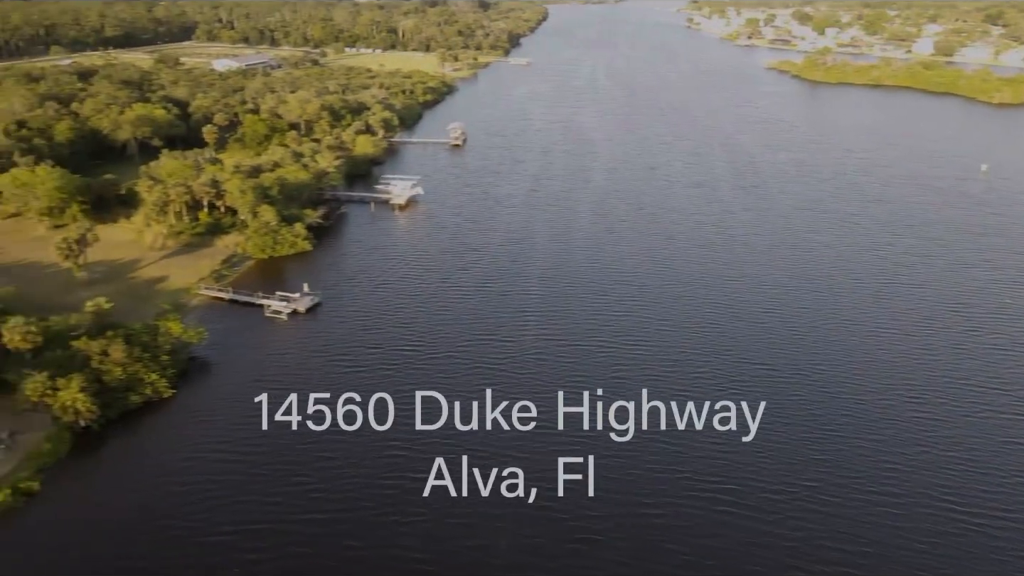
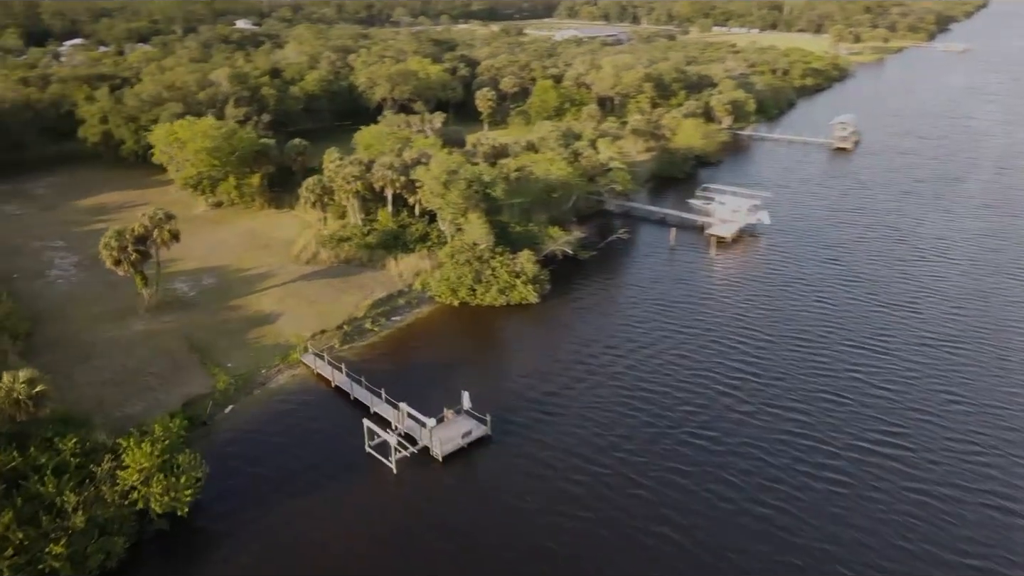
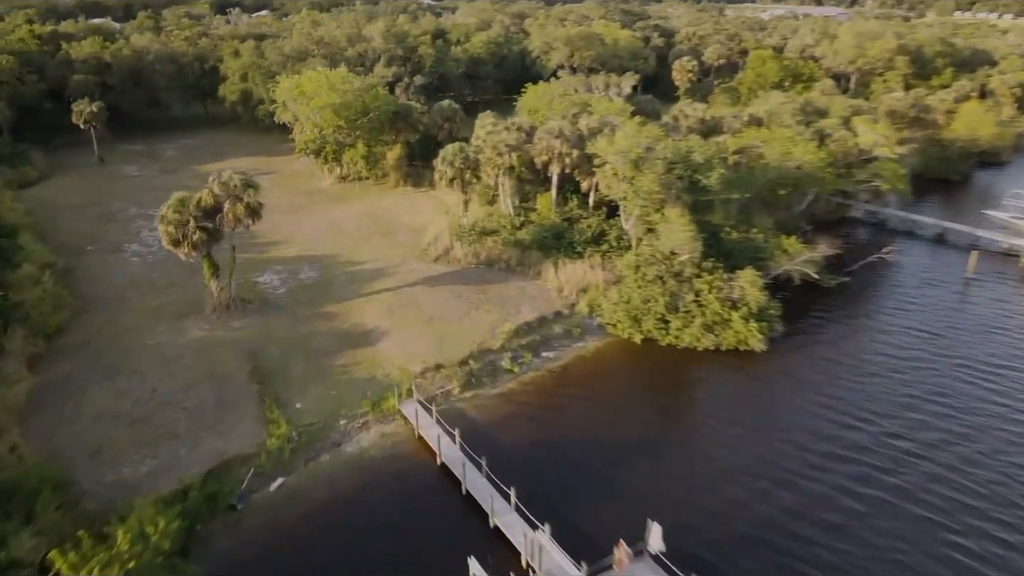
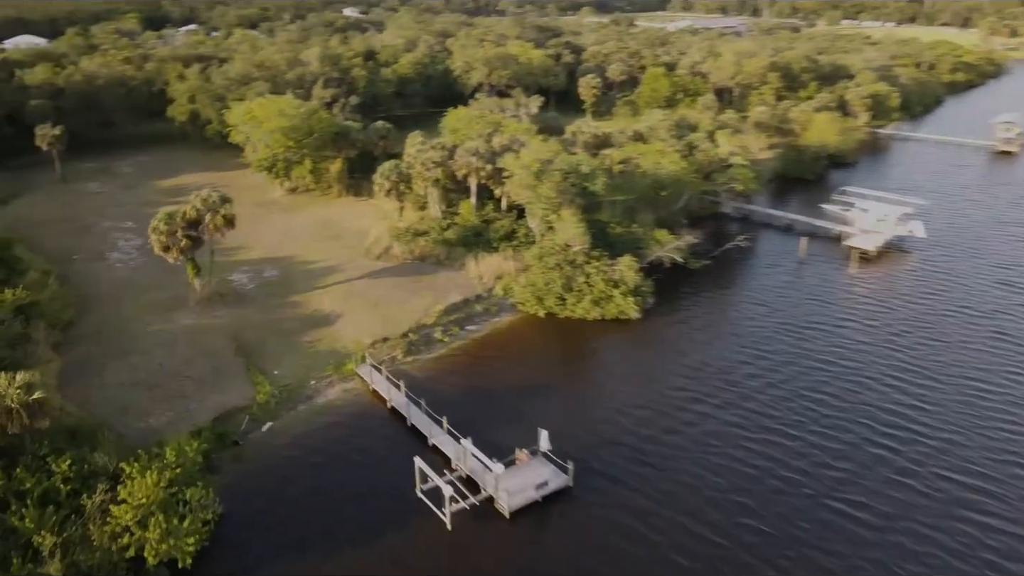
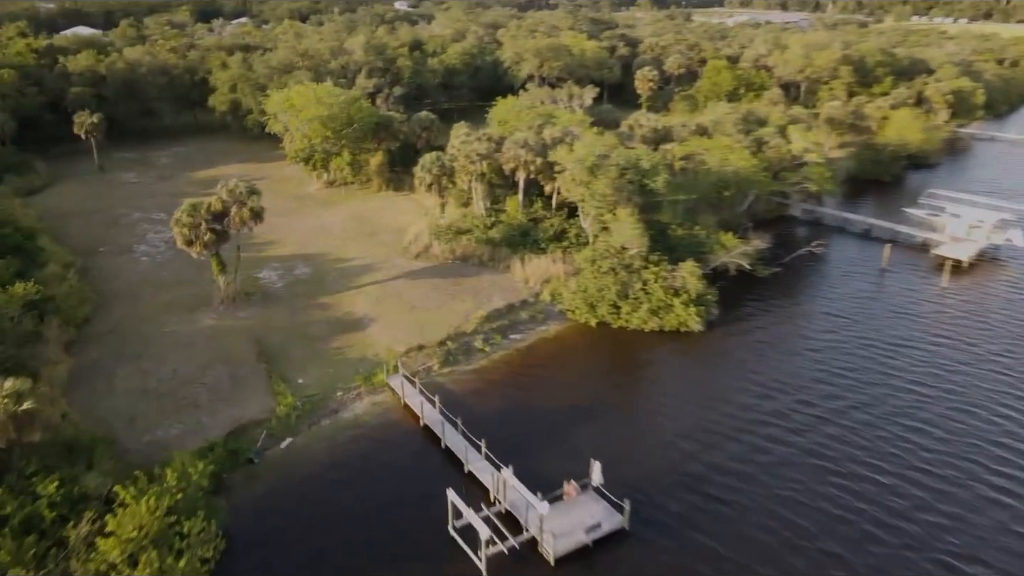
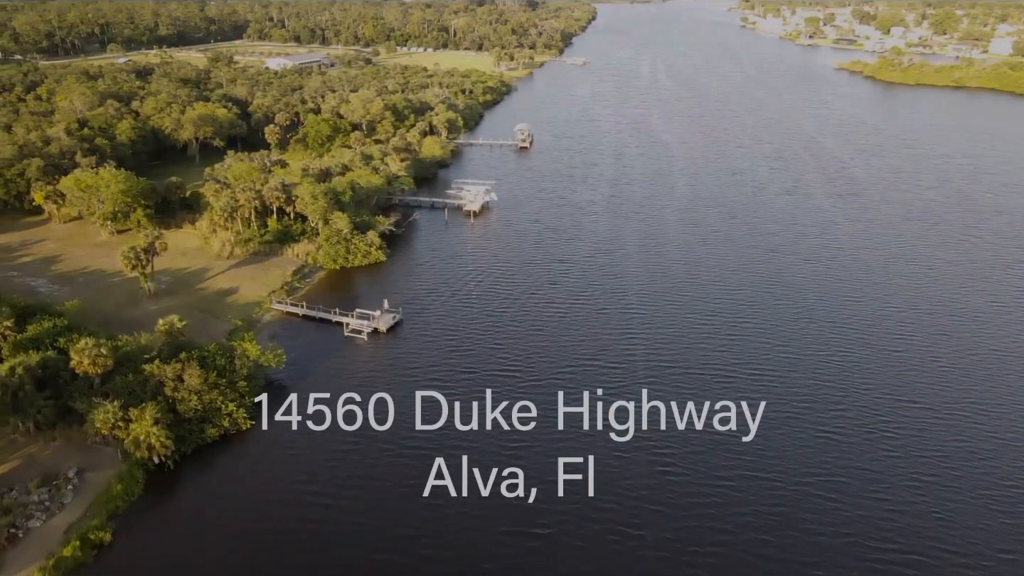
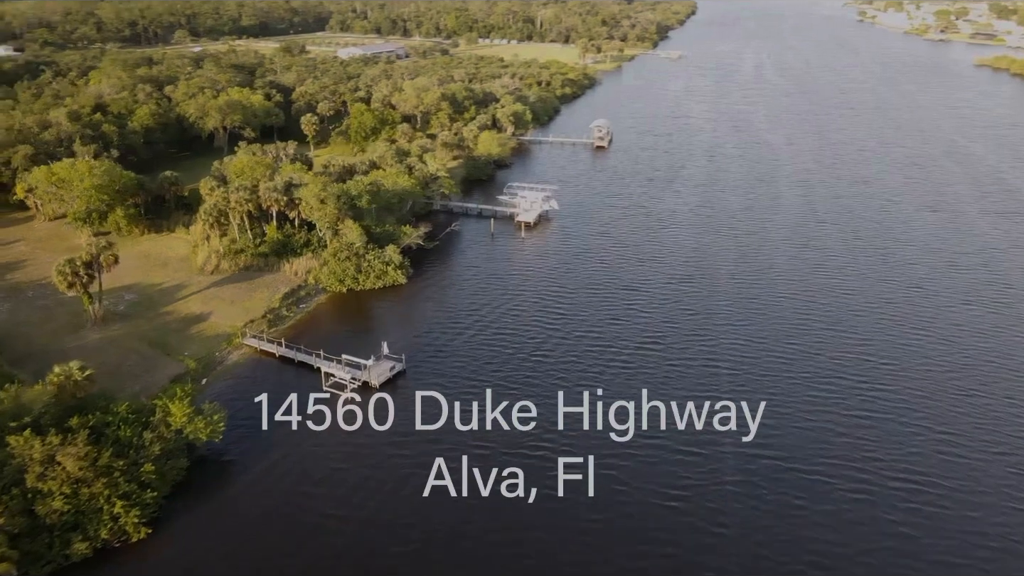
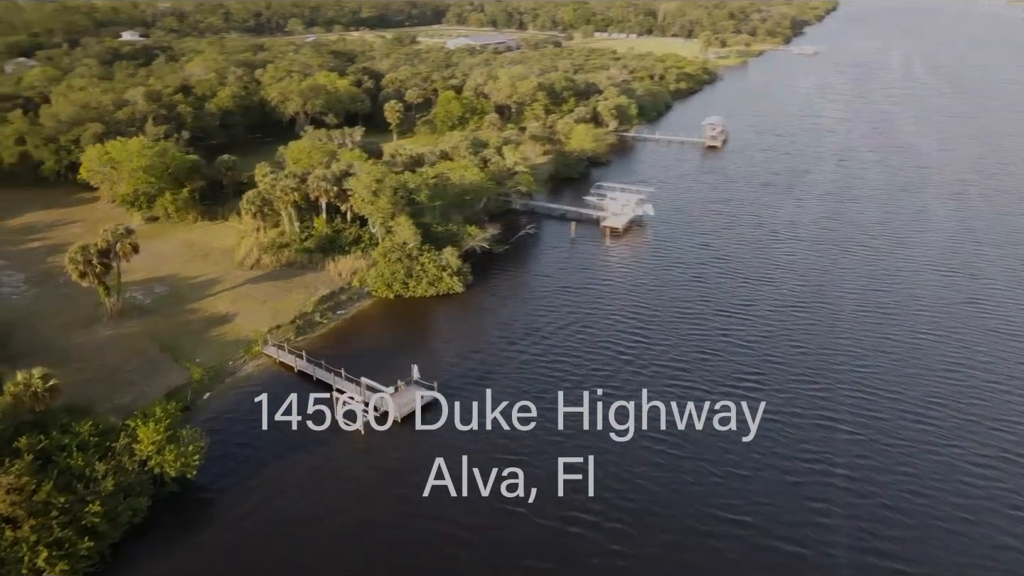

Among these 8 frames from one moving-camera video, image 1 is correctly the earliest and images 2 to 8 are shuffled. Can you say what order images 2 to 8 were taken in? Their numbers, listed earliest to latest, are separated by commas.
6, 7, 8, 2, 4, 5, 3
